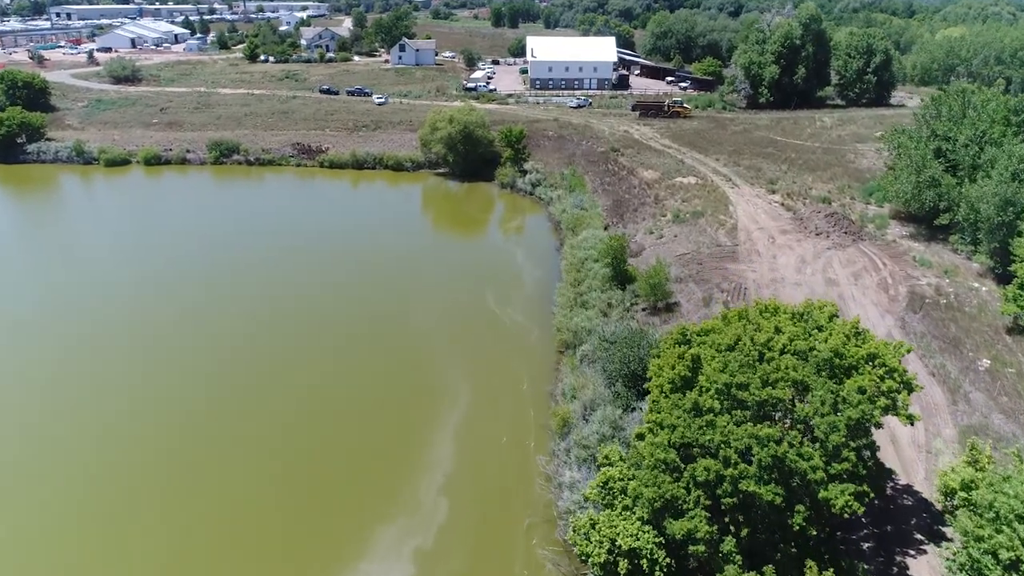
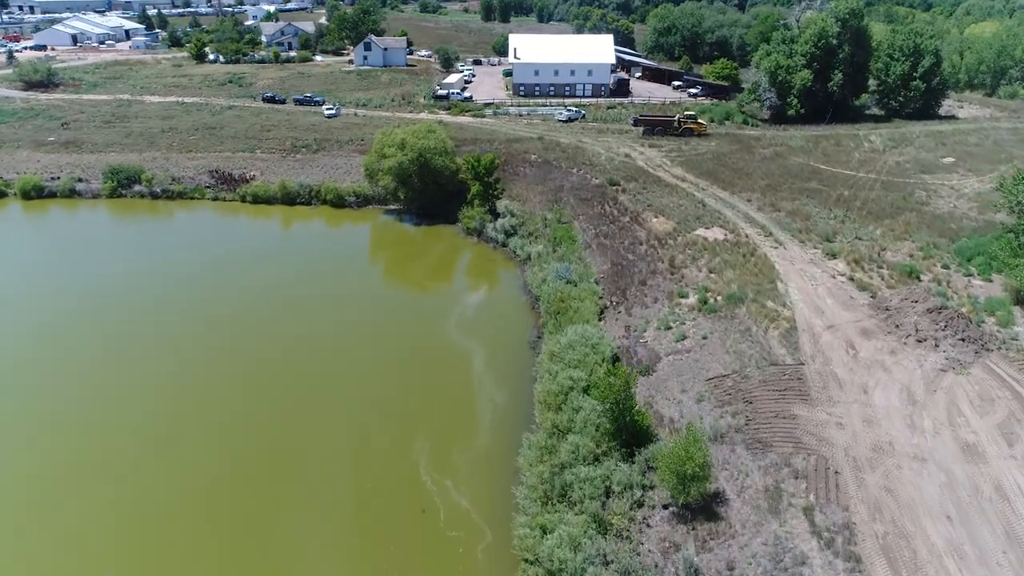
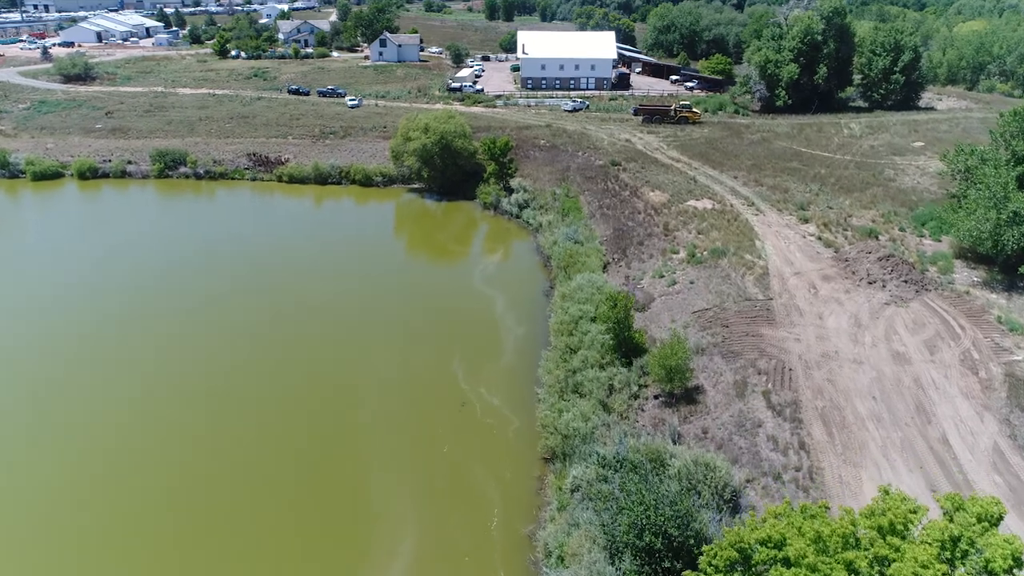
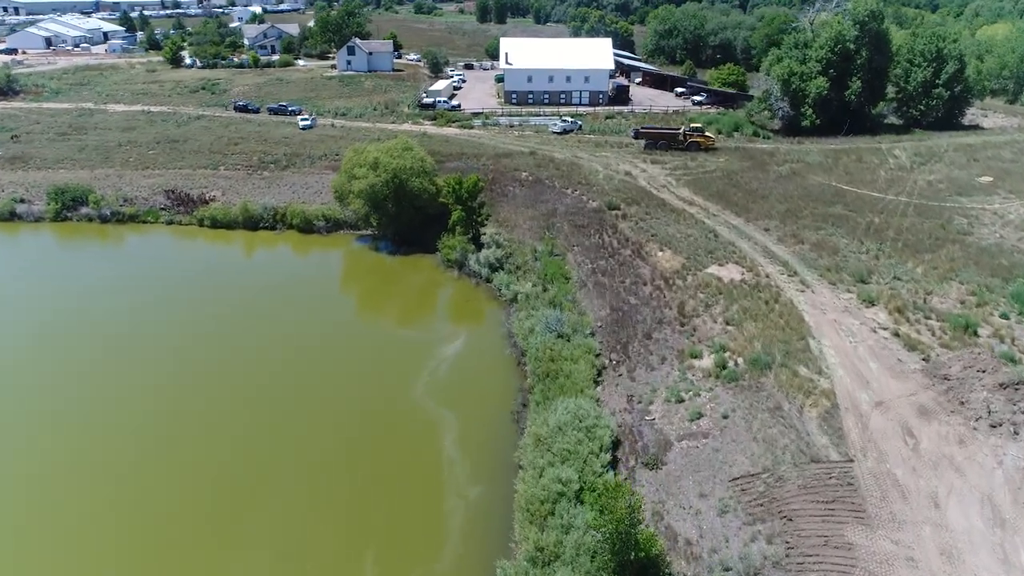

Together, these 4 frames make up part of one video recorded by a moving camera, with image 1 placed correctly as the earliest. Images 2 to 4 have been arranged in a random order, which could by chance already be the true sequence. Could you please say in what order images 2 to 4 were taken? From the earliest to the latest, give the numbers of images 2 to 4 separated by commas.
3, 2, 4
